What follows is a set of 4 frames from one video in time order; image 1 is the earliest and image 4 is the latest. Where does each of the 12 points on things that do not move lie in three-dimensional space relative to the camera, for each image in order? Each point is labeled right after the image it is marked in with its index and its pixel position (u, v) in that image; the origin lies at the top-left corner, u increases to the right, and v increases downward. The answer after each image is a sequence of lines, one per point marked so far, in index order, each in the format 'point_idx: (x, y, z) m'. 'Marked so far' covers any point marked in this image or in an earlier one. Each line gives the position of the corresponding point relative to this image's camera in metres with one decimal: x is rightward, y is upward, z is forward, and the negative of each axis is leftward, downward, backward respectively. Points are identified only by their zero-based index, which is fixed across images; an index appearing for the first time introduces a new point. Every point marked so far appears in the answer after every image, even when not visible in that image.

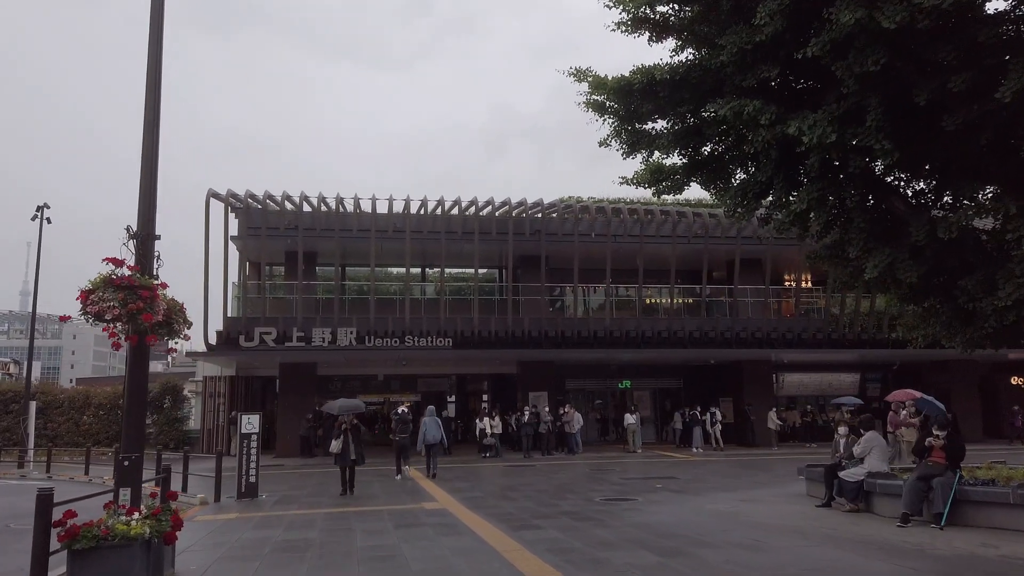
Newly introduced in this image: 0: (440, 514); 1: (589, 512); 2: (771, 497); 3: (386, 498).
0: (-0.9, -2.9, +9.7) m
1: (+1.0, -2.8, +9.4) m
2: (+3.7, -3.0, +10.9) m
3: (-2.0, -3.4, +11.9) m
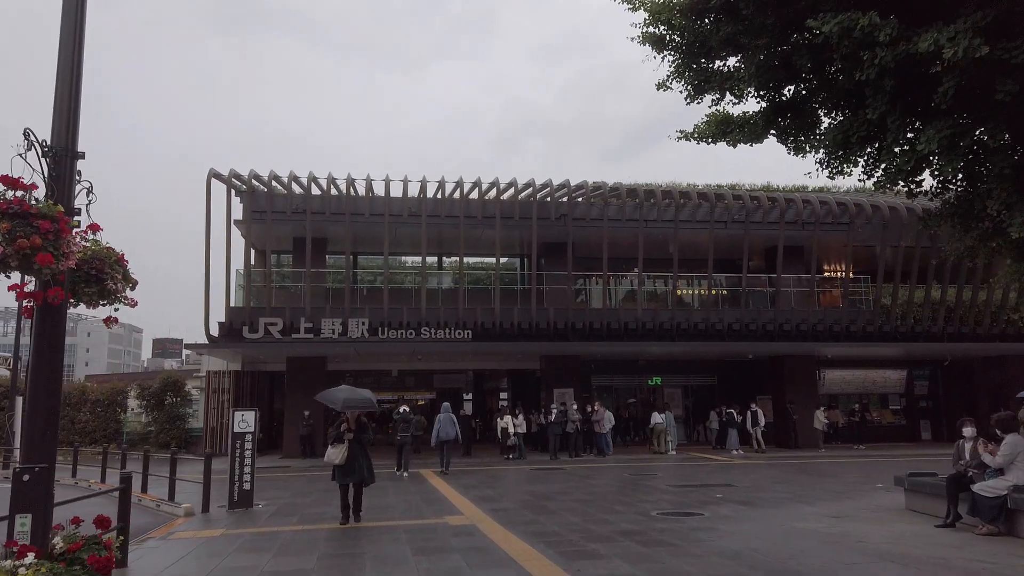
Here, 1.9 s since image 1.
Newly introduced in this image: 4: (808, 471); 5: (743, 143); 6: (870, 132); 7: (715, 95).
0: (-0.4, -2.6, +7.9) m
1: (+1.4, -2.5, +7.7) m
2: (+4.2, -2.7, +9.0) m
3: (-1.5, -3.0, +10.1) m
4: (+6.5, -4.0, +16.5) m
5: (+2.8, +1.8, +9.0) m
6: (+3.6, +1.6, +7.6) m
7: (+2.4, +2.2, +8.6) m
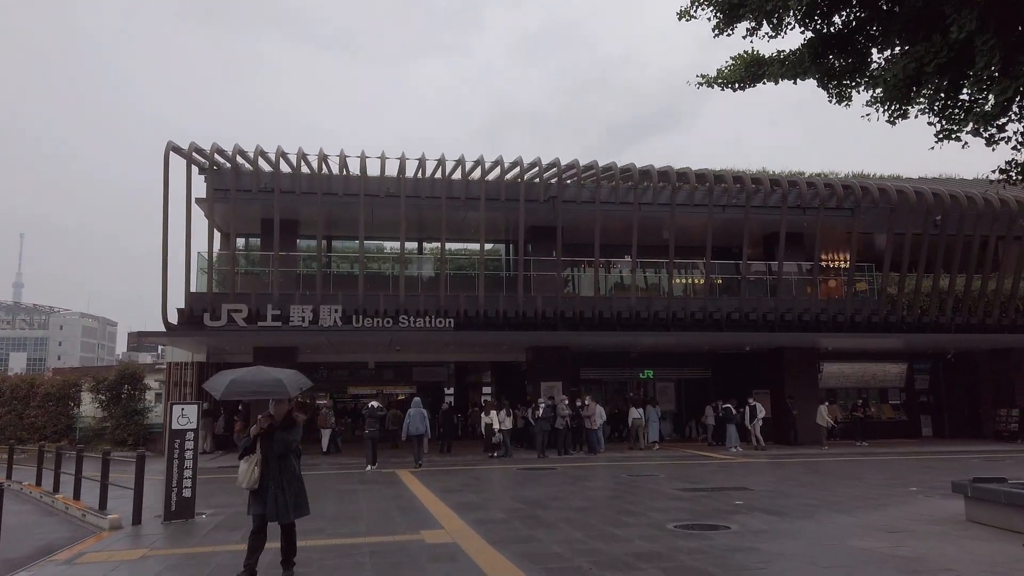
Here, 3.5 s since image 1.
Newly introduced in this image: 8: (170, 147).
0: (-0.5, -2.3, +6.4) m
1: (+1.4, -2.2, +6.2) m
2: (+4.1, -2.4, +7.6) m
3: (-1.6, -2.7, +8.6) m
4: (+6.2, -3.7, +15.2) m
5: (+2.7, +2.1, +7.5) m
6: (+3.6, +1.9, +6.2) m
7: (+2.3, +2.5, +7.2) m
8: (-8.8, +3.6, +19.1) m
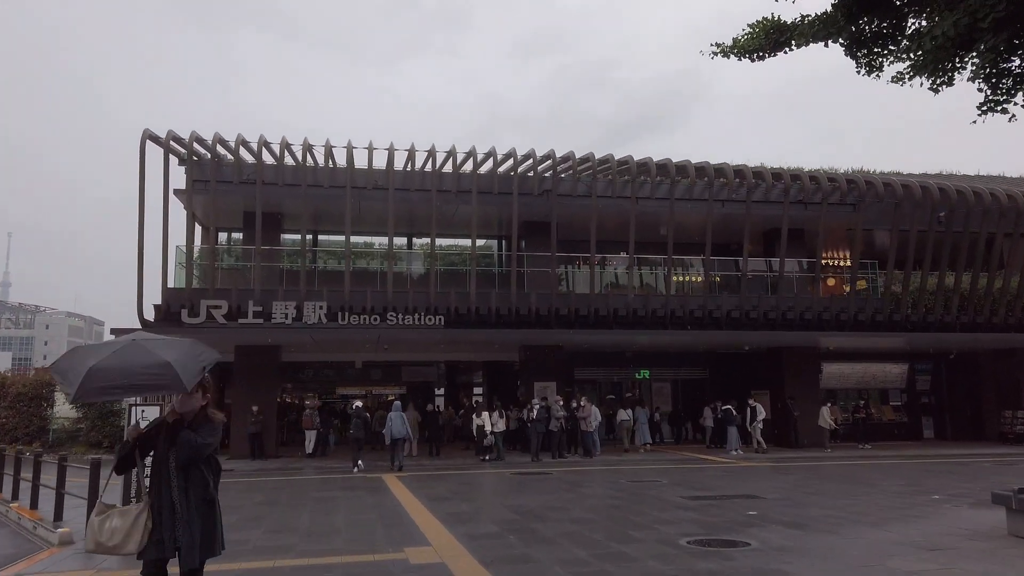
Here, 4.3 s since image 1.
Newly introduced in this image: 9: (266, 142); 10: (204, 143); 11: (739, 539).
0: (-0.6, -2.2, +5.6) m
1: (+1.3, -2.1, +5.4) m
2: (+4.1, -2.3, +6.9) m
3: (-1.7, -2.6, +7.8) m
4: (+6.1, -3.6, +14.4) m
5: (+2.7, +2.2, +6.8) m
6: (+3.6, +2.0, +5.4) m
7: (+2.3, +2.6, +6.4) m
8: (-8.9, +3.7, +18.2) m
9: (-6.5, +3.9, +19.9) m
10: (-7.9, +3.7, +19.3) m
11: (+2.1, -2.4, +7.1) m
